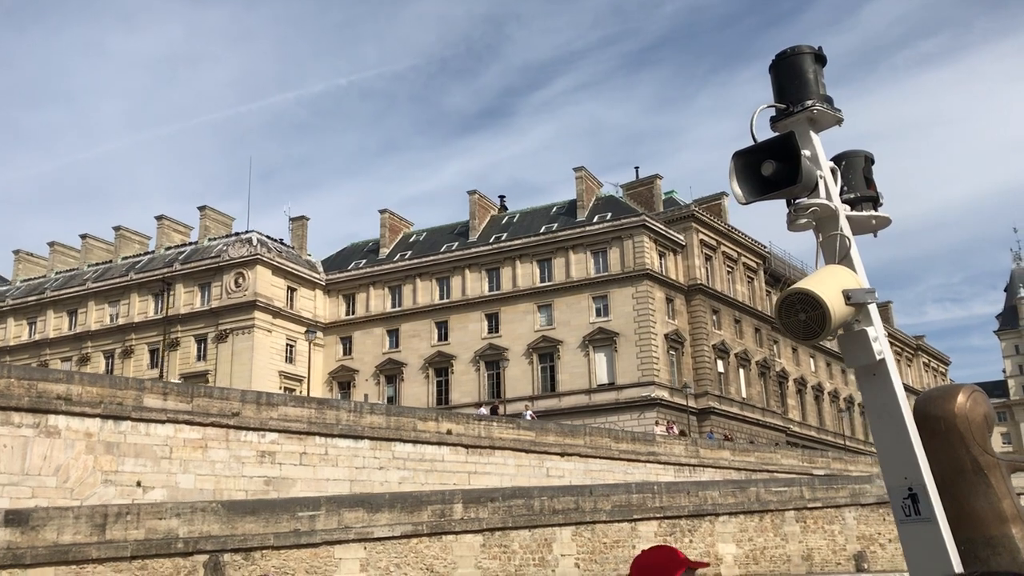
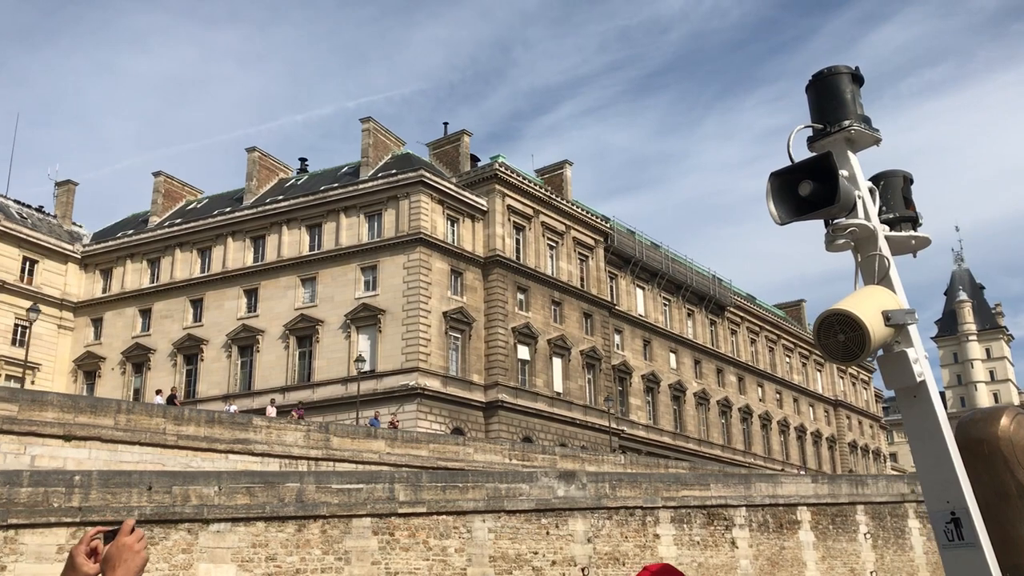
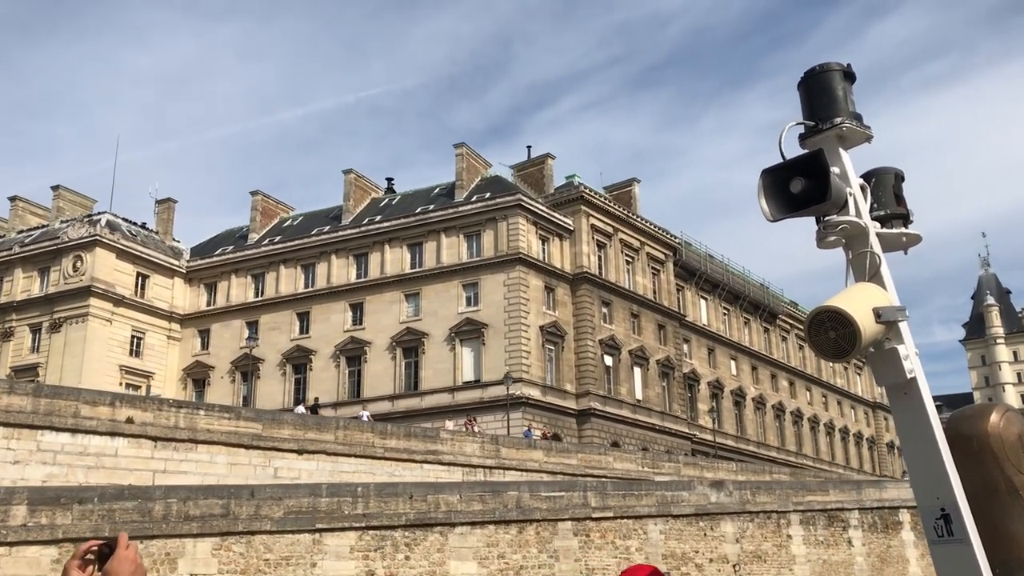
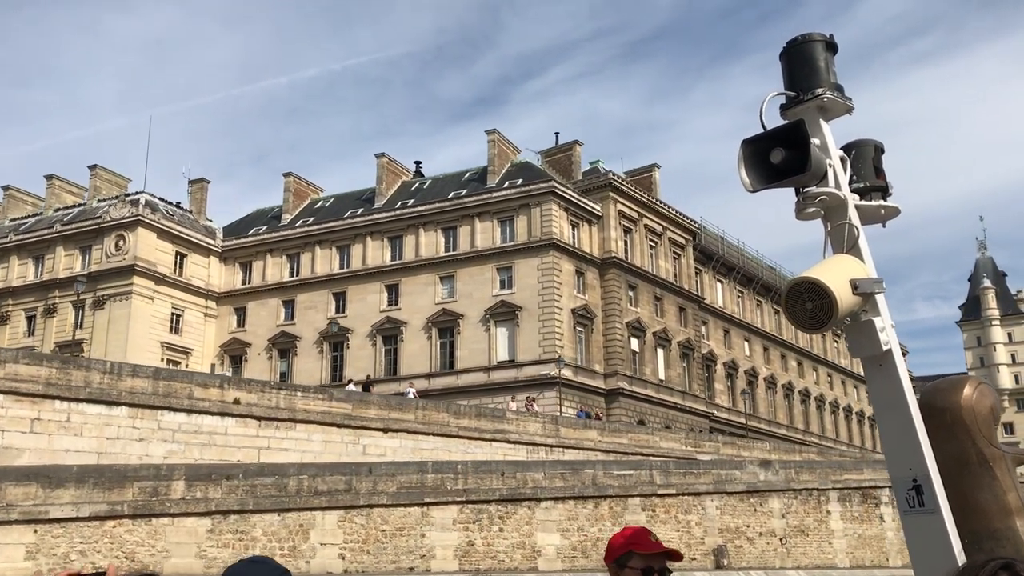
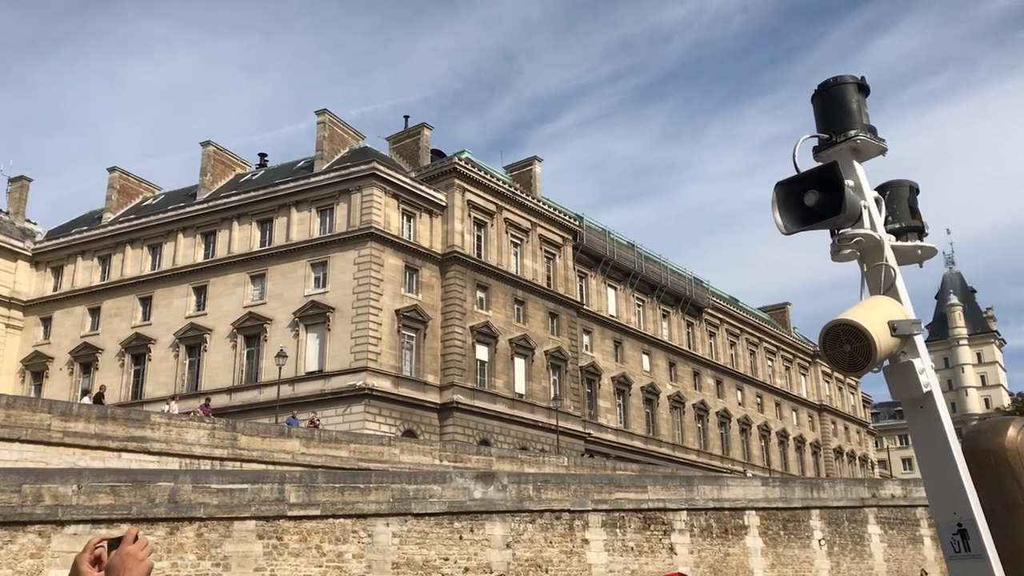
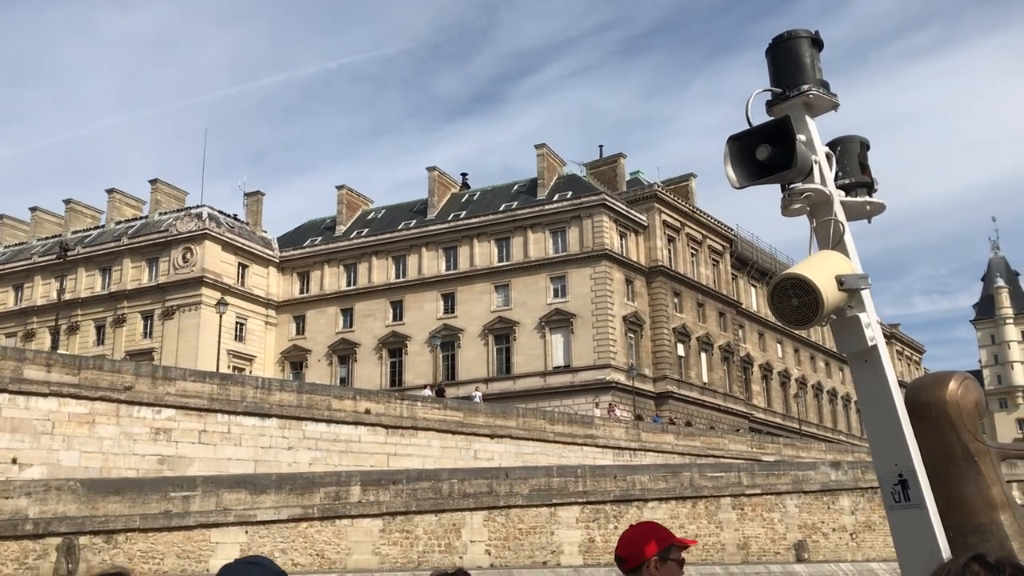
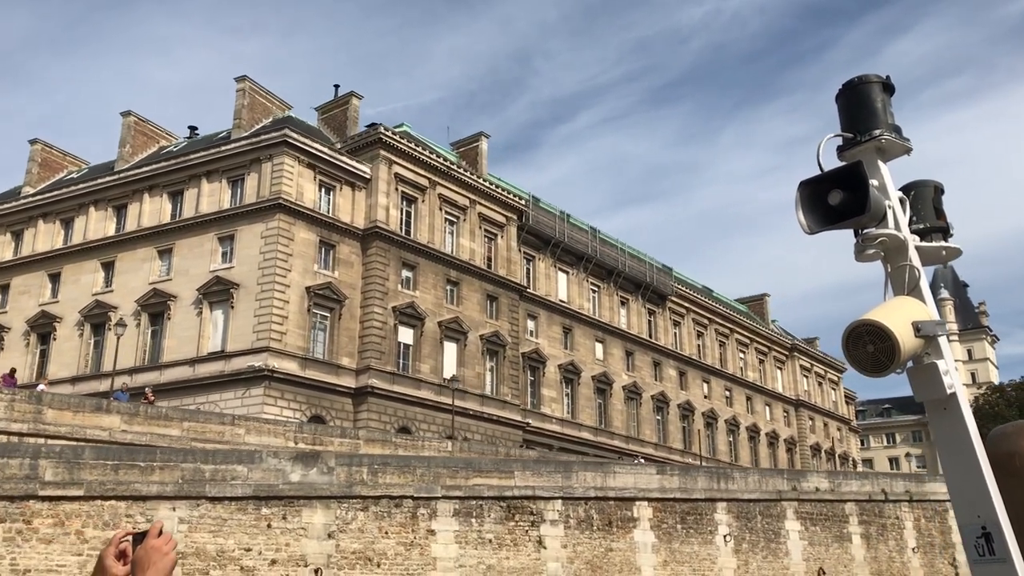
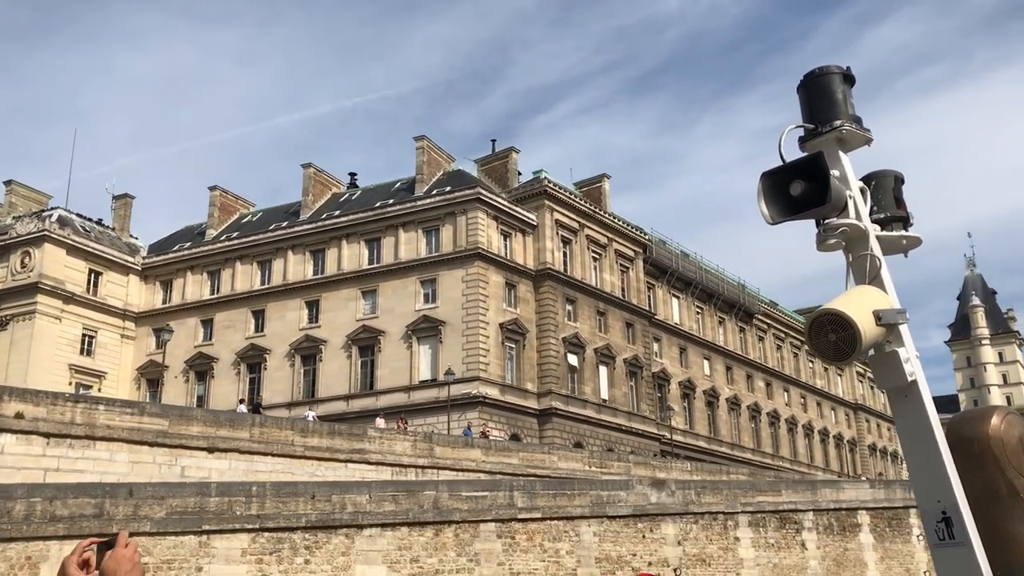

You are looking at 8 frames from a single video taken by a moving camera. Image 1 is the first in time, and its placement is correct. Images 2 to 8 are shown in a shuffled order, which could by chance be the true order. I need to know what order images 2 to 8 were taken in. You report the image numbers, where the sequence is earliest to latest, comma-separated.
6, 4, 3, 8, 2, 5, 7
